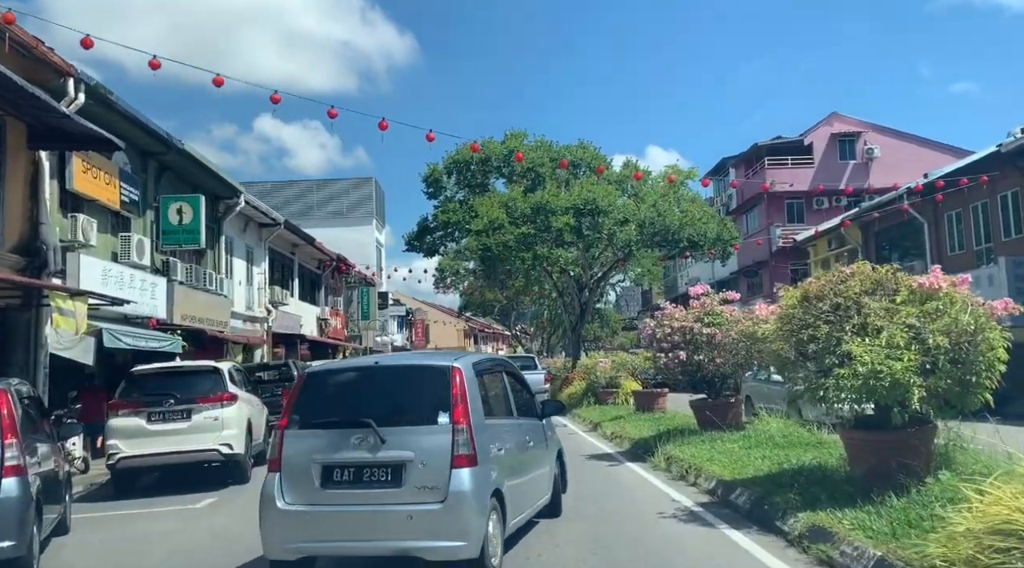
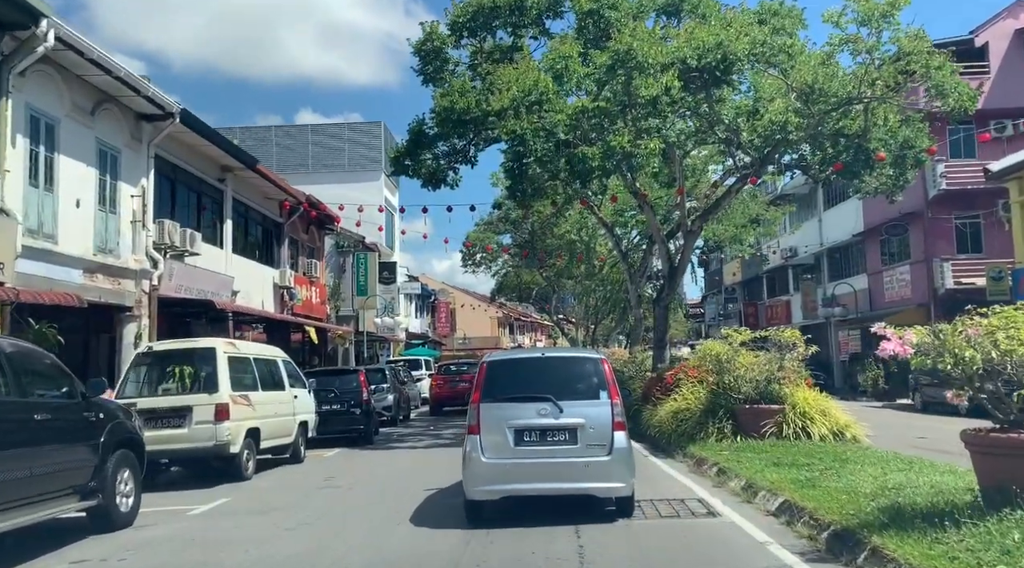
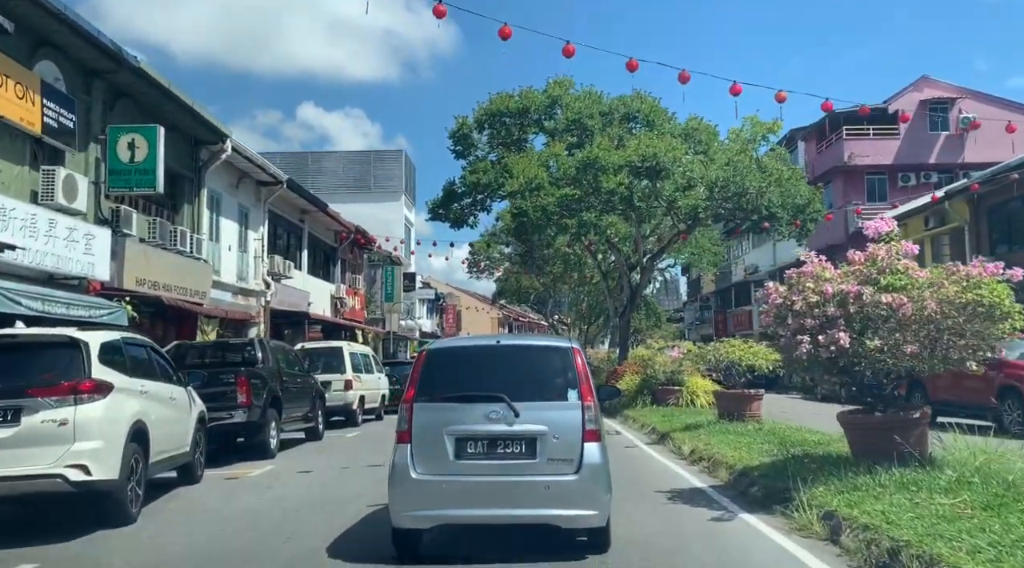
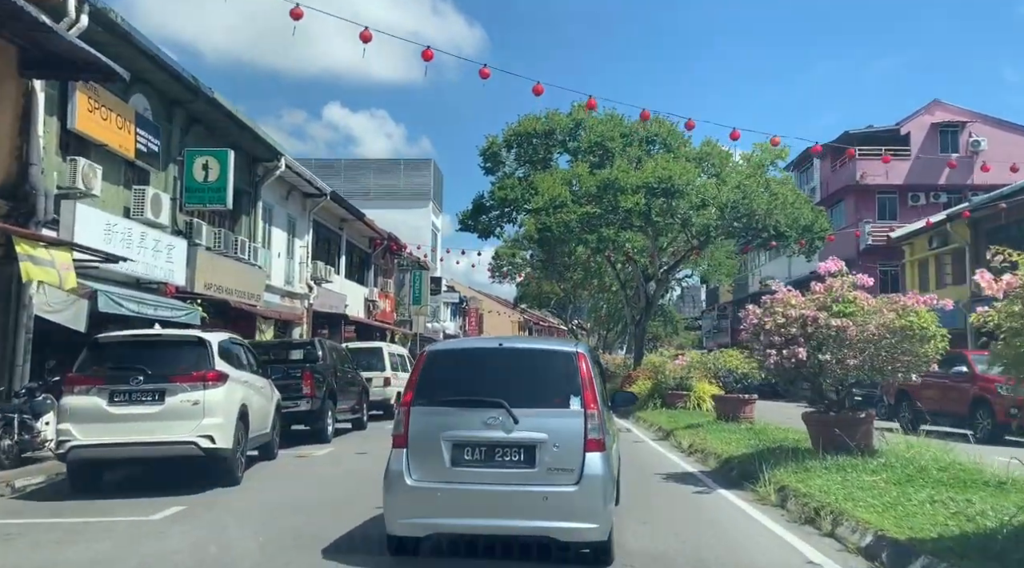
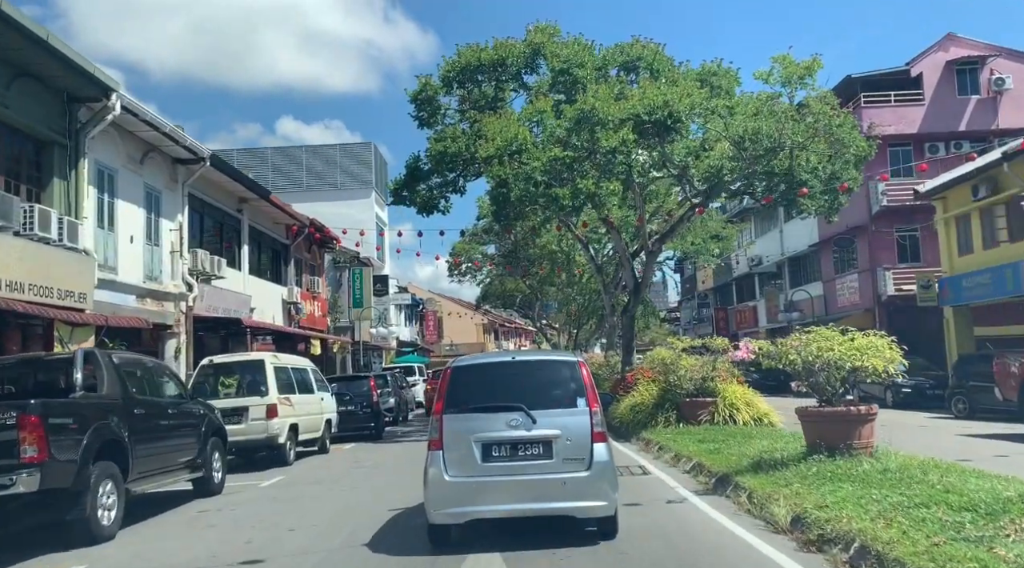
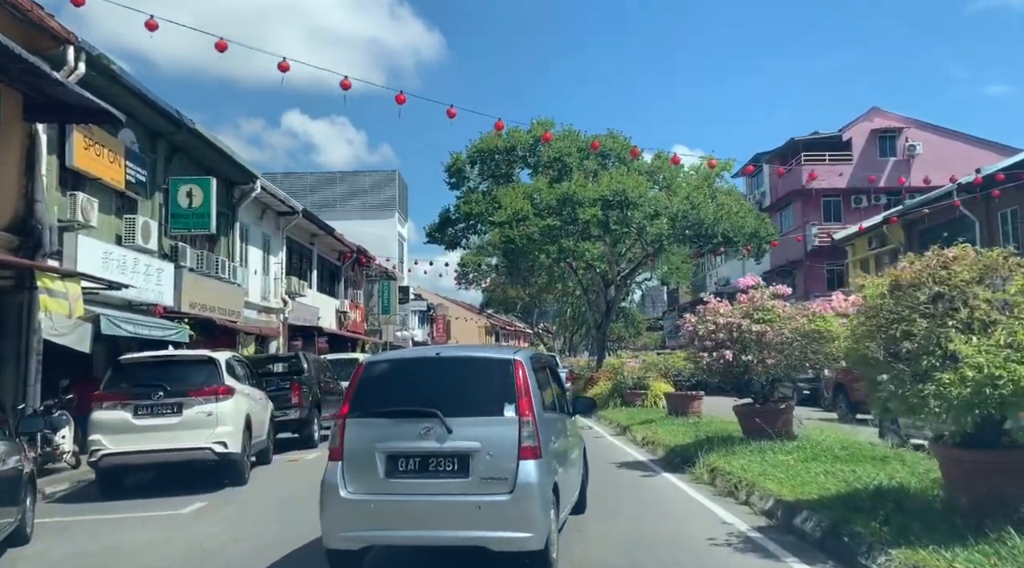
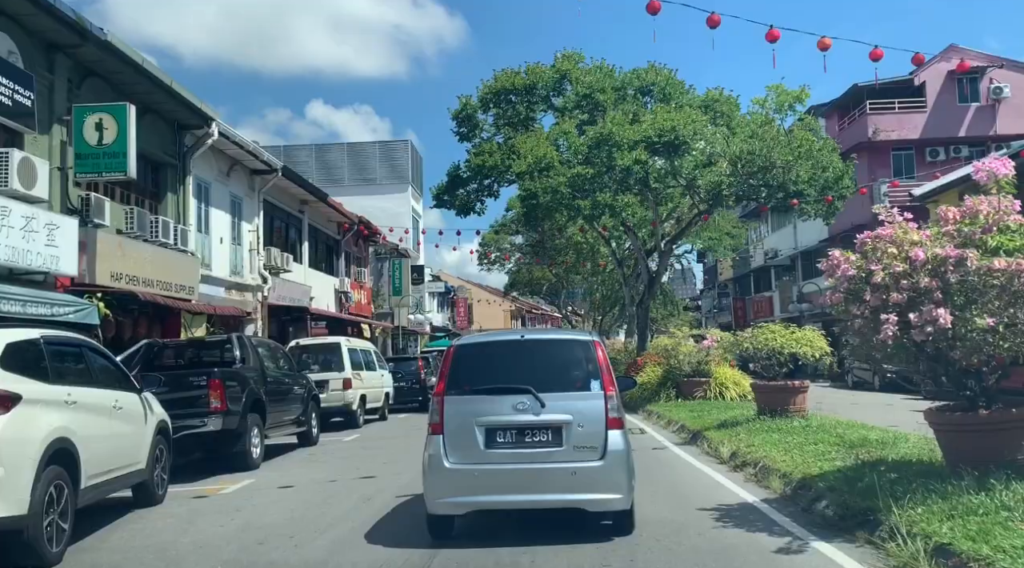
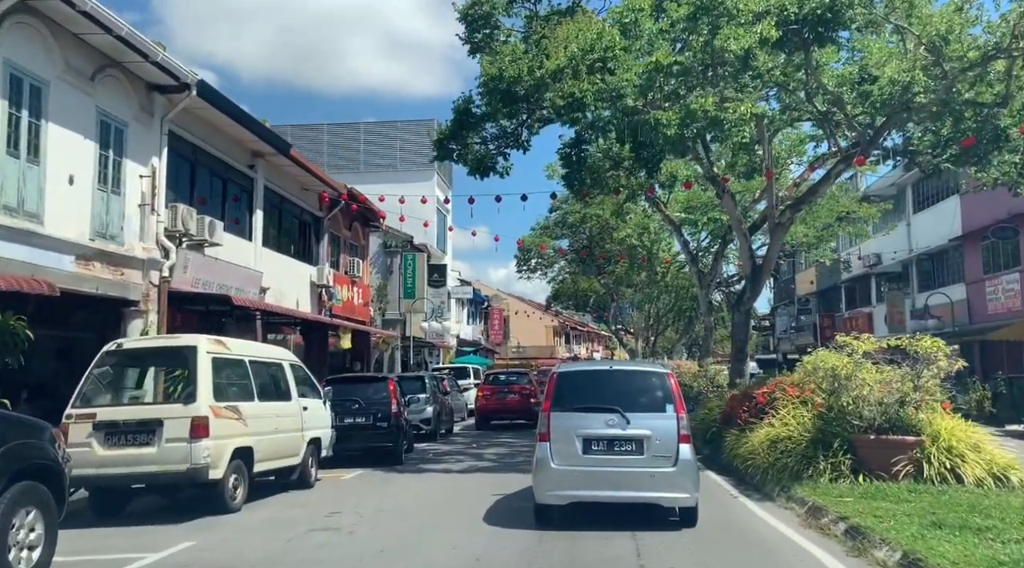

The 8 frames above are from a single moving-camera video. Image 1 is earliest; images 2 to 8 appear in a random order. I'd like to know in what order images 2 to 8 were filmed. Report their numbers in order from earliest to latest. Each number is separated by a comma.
6, 4, 3, 7, 5, 2, 8
